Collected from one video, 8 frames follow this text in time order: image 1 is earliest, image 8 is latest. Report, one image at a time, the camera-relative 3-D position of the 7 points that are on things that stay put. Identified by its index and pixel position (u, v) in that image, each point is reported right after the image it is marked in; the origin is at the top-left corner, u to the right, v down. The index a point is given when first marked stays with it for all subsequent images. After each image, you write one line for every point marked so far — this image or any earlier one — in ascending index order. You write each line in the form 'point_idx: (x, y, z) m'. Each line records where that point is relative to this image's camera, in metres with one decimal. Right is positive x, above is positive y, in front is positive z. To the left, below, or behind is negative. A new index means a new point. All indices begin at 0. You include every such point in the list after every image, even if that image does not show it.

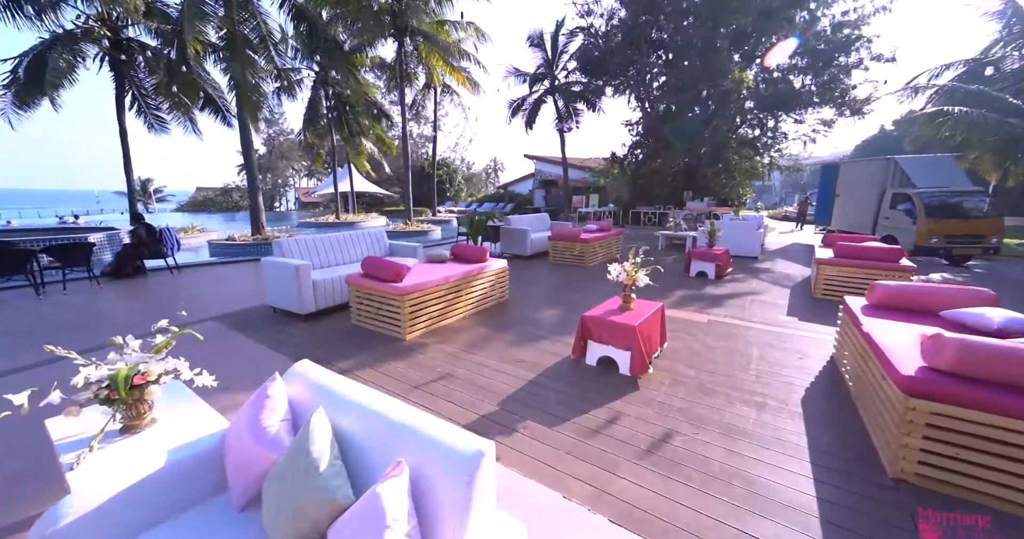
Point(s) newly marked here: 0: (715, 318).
0: (+2.2, -0.5, +4.4) m
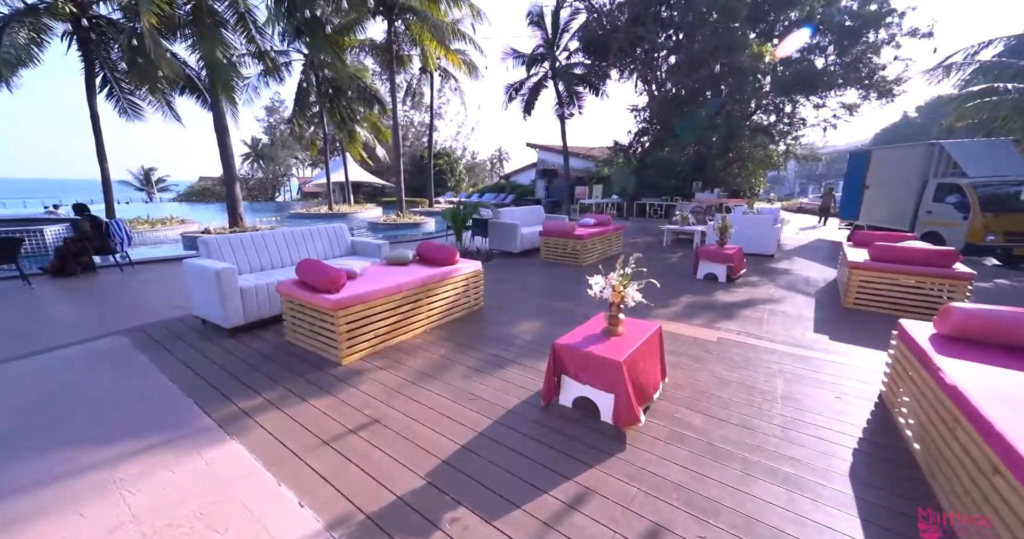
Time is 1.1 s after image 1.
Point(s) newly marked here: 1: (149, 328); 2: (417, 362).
0: (+1.9, -0.6, +3.7) m
1: (-3.4, -0.6, +3.8) m
2: (-0.8, -0.7, +3.2) m
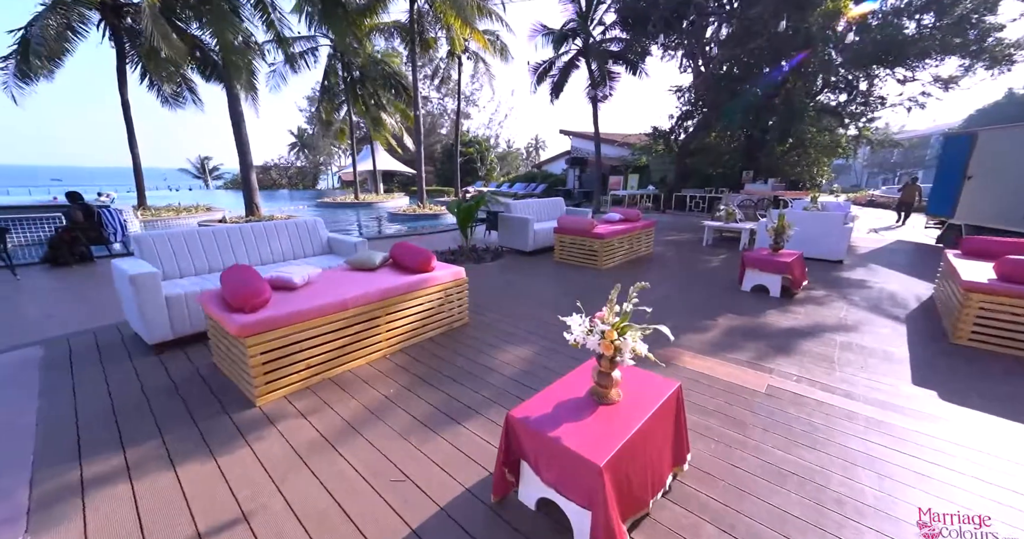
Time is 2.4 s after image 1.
0: (+1.7, -0.7, +2.7) m
1: (-3.5, -0.6, +3.3) m
2: (-1.0, -0.8, +2.4) m
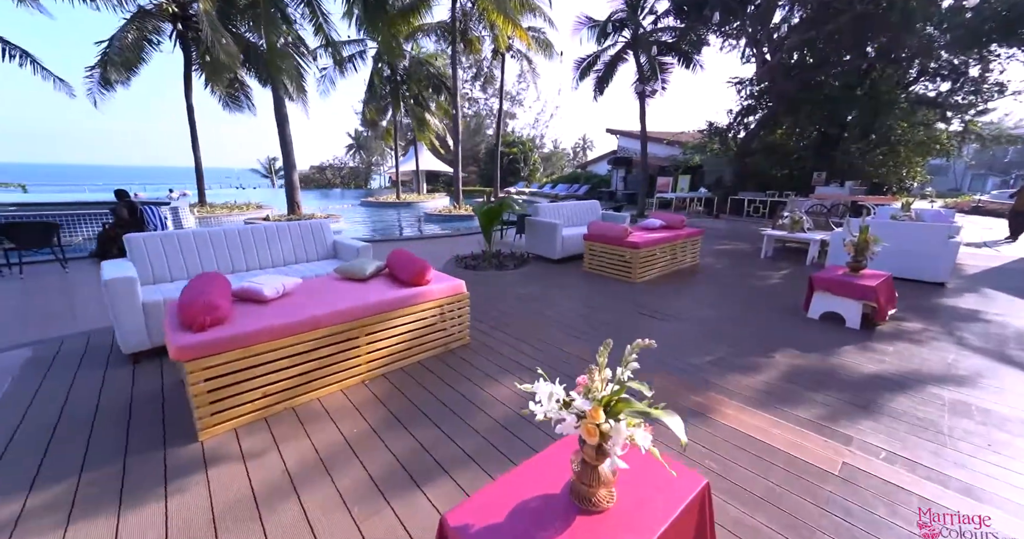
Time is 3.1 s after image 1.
0: (+1.7, -0.9, +1.9) m
1: (-3.5, -0.6, +3.2) m
2: (-1.0, -0.9, +2.0) m
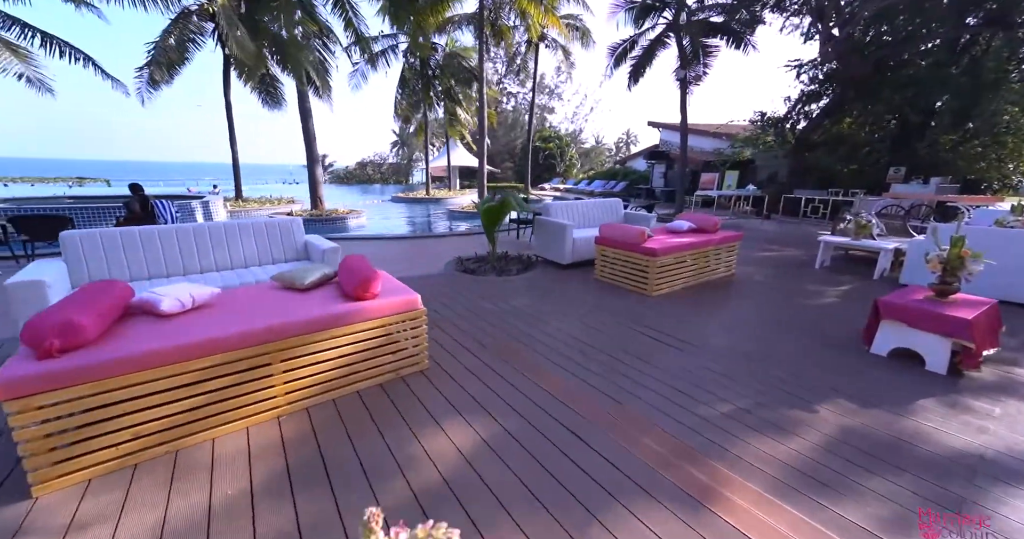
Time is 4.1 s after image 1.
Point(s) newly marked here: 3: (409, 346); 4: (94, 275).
0: (+1.3, -1.0, +1.2) m
1: (-3.7, -0.6, +3.0) m
2: (-1.4, -1.0, +1.5) m
3: (-0.6, -0.5, +2.6) m
4: (-3.0, 0.0, +2.9) m
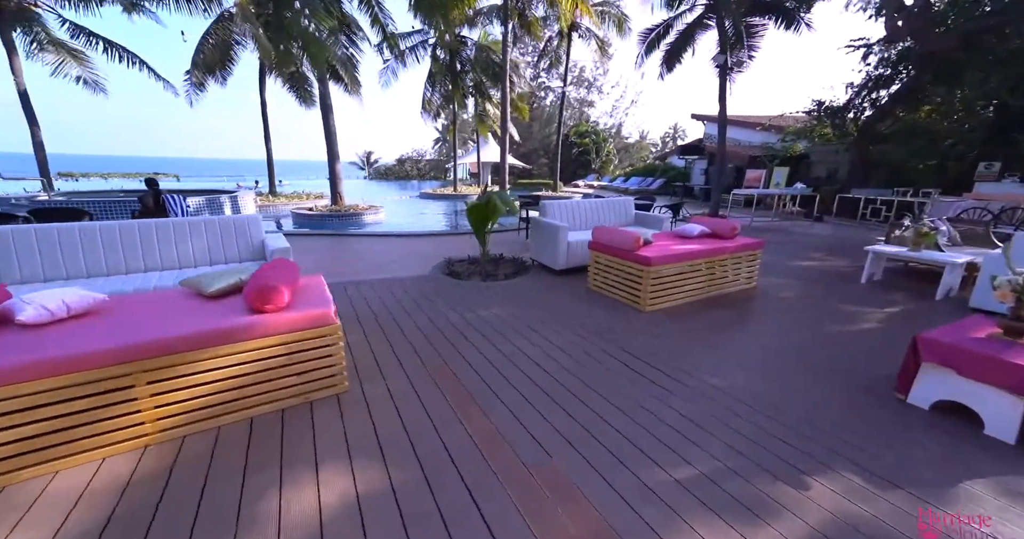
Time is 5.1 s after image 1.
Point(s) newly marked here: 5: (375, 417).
0: (+0.7, -1.1, +0.7) m
1: (-4.0, -0.5, +3.0) m
2: (-1.9, -1.0, +1.3) m
3: (-1.0, -0.5, +2.3) m
4: (-3.4, 0.0, +2.9) m
5: (-0.7, -0.8, +2.2) m
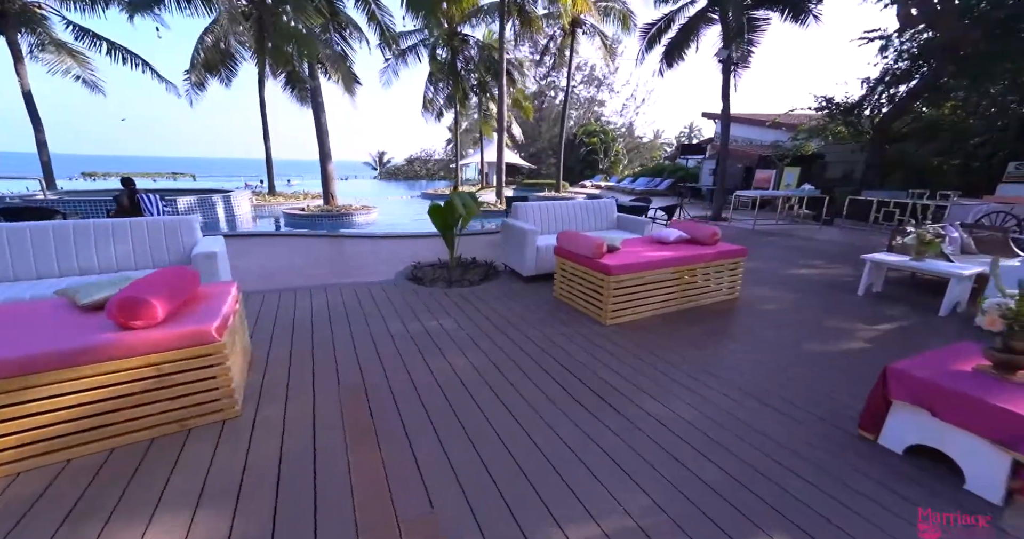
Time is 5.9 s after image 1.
0: (+0.1, -1.2, +0.4) m
1: (-4.5, -0.5, +2.9) m
2: (-2.5, -1.0, +1.1) m
3: (-1.5, -0.6, +2.1) m
4: (-3.8, 0.0, +2.7) m
5: (-1.2, -0.8, +2.0) m
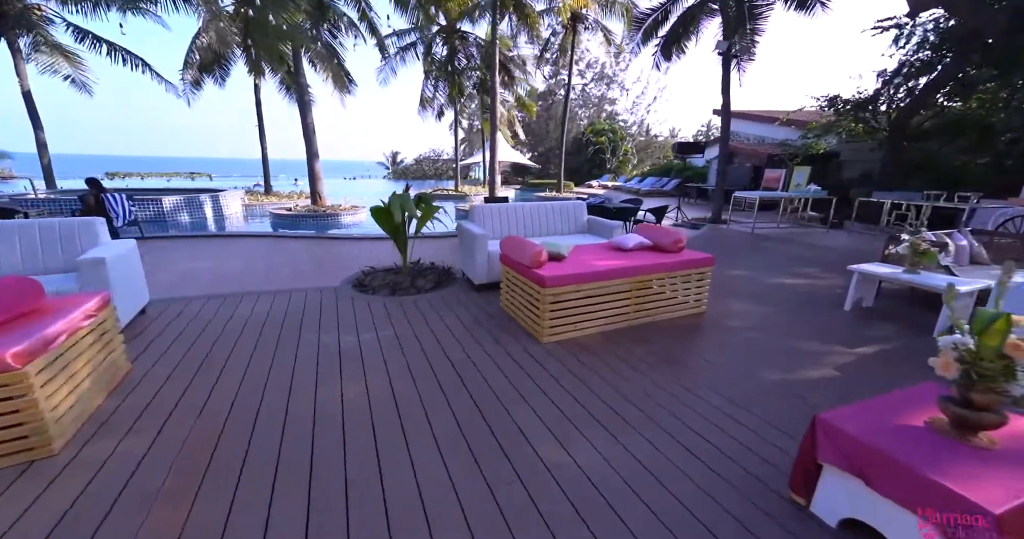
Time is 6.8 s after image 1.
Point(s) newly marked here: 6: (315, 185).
0: (-0.6, -1.3, 0.0) m
1: (-5.1, -0.6, +2.7) m
2: (-3.1, -1.1, +0.9) m
3: (-2.1, -0.7, +1.8) m
4: (-4.4, -0.1, +2.6) m
5: (-1.8, -0.9, +1.7) m
6: (-4.8, +2.1, +10.0) m
